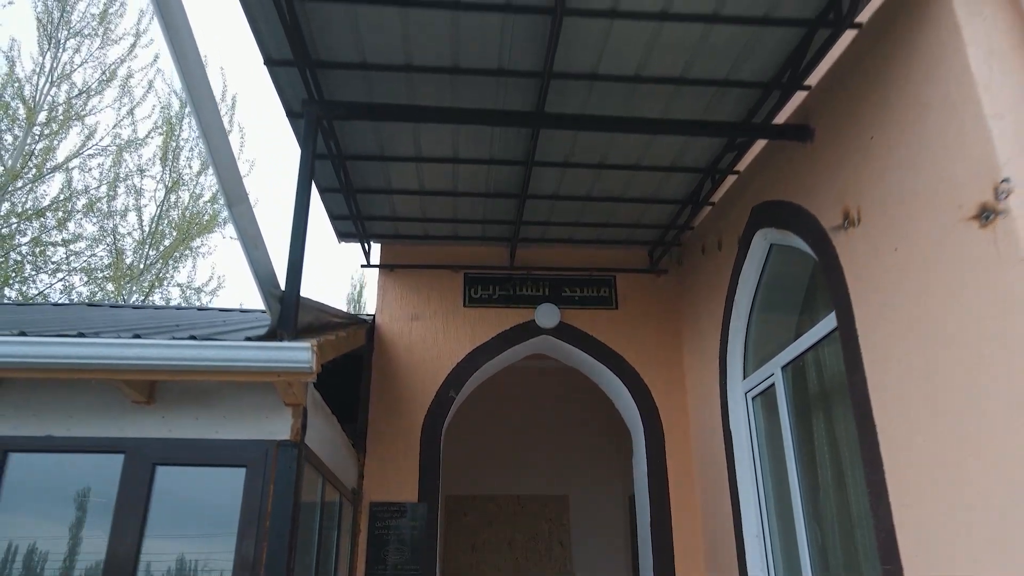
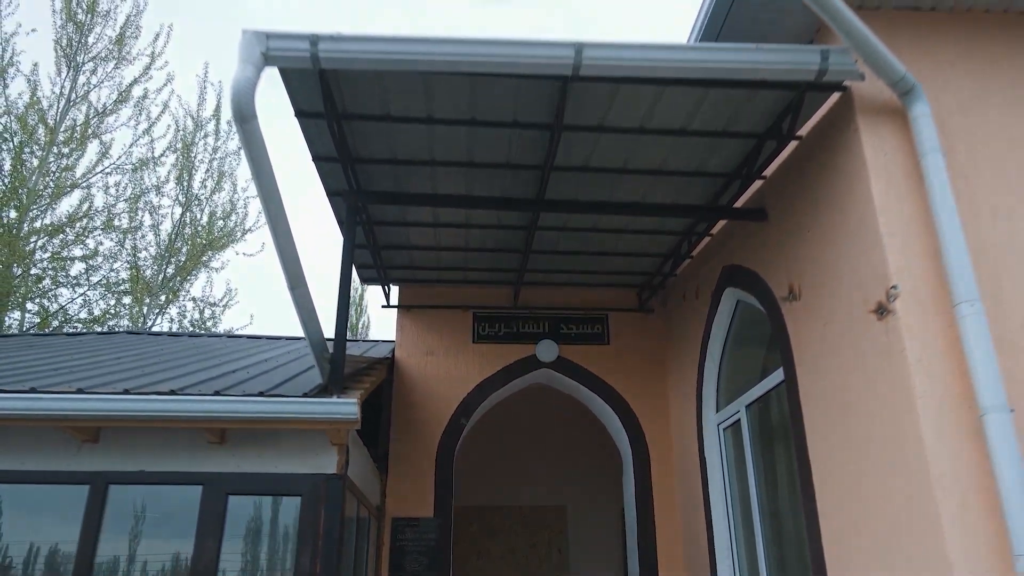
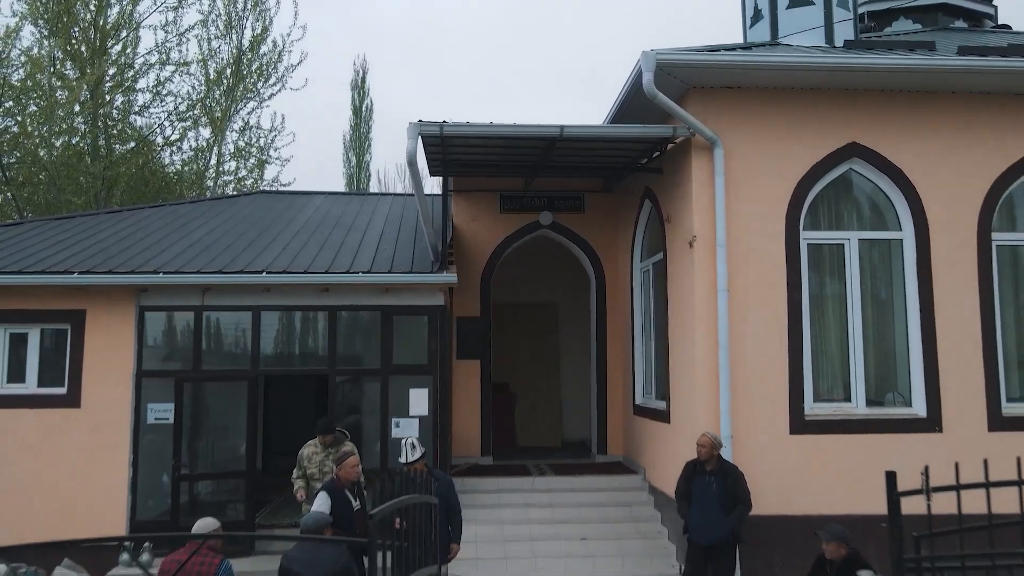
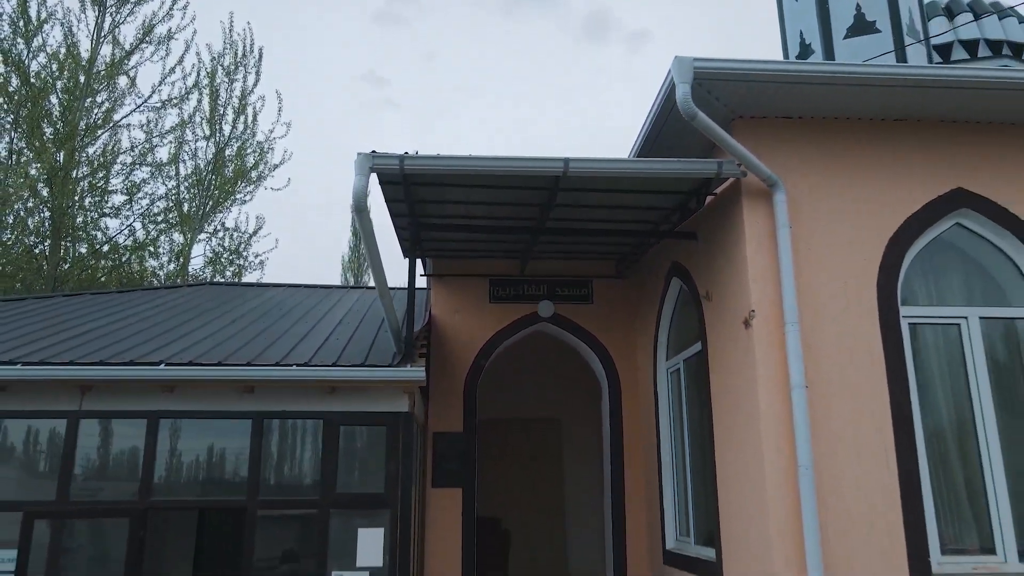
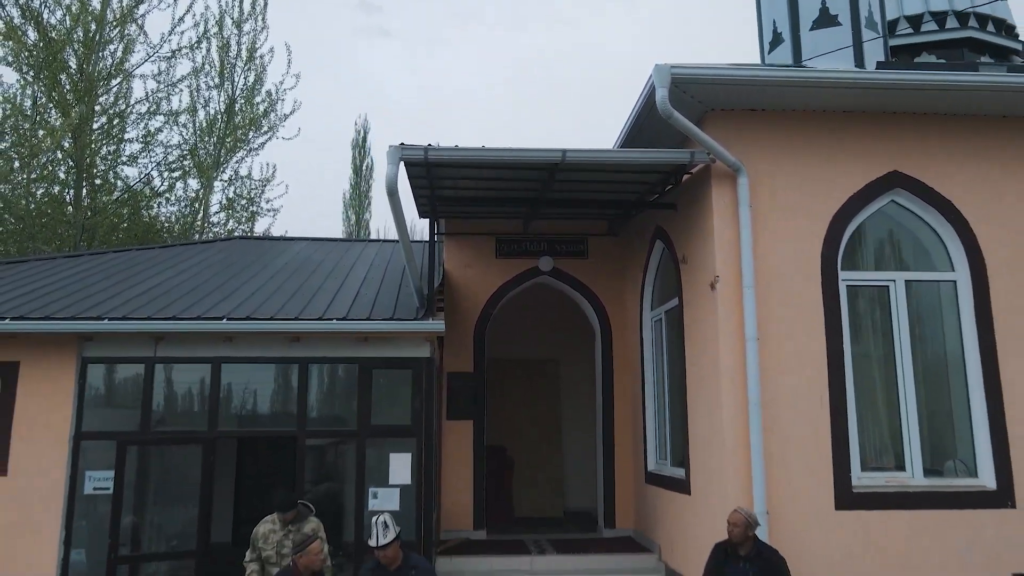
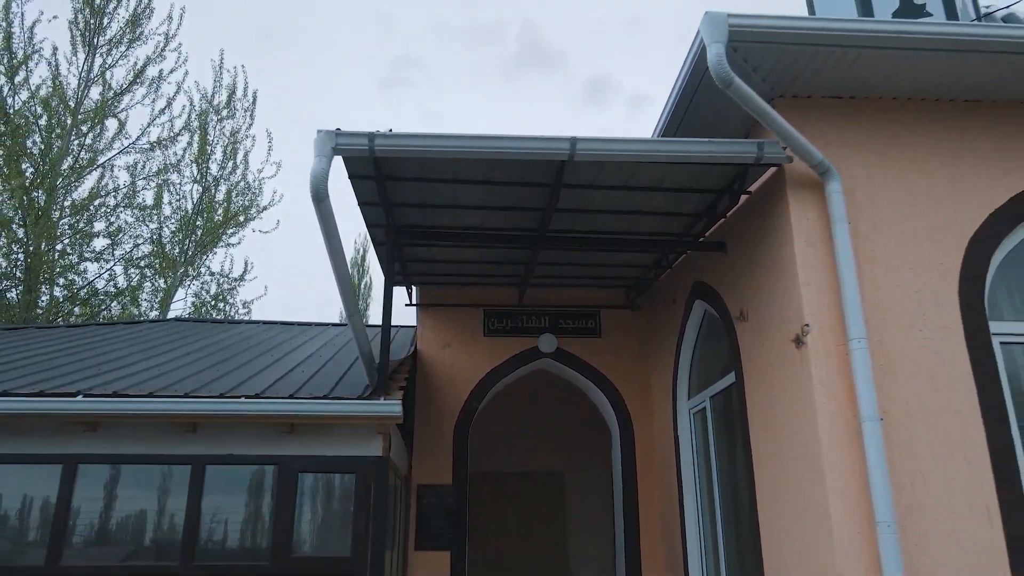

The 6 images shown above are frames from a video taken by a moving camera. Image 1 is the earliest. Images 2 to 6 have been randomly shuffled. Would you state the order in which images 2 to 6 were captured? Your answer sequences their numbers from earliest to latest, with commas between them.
2, 6, 4, 5, 3
